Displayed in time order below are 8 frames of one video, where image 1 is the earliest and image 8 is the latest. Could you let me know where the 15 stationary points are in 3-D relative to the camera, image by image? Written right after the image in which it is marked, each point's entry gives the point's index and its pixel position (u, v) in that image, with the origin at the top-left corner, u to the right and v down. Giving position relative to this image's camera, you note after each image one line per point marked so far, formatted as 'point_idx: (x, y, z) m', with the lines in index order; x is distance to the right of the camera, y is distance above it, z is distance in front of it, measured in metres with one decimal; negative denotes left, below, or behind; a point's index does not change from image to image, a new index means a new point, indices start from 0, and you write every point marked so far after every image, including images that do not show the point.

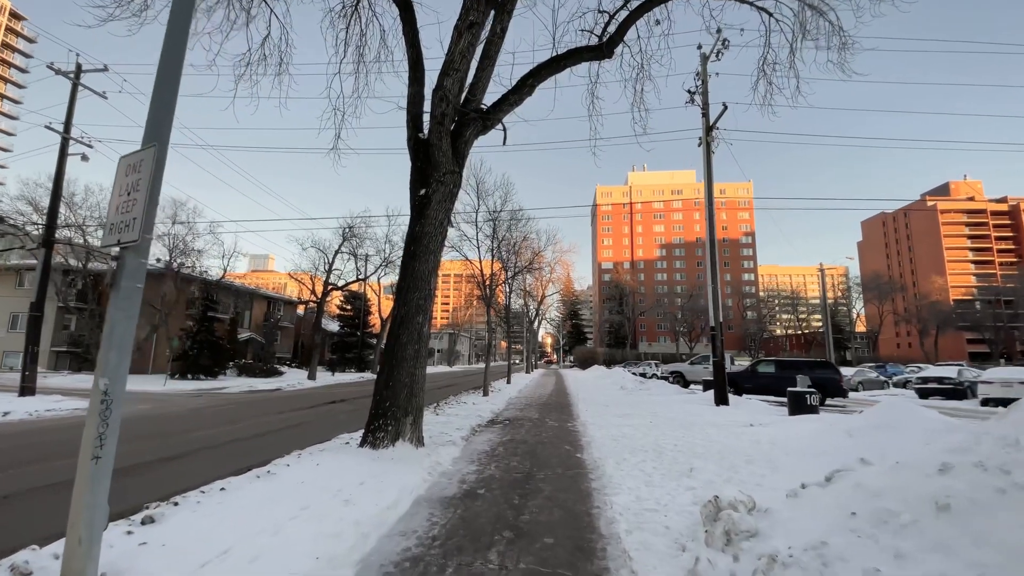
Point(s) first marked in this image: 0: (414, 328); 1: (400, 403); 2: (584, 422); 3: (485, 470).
0: (-1.6, -0.7, +8.0) m
1: (-1.8, -1.8, +7.7) m
2: (+1.7, -3.2, +11.8) m
3: (-0.4, -2.7, +7.2) m
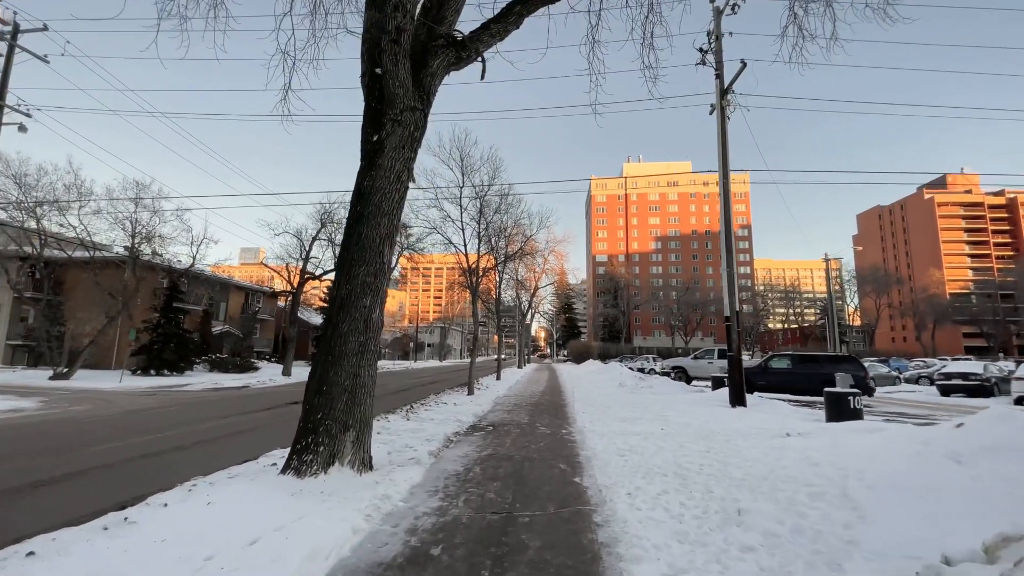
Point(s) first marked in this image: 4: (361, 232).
0: (-1.9, -0.3, +6.0) m
1: (-2.1, -1.5, +5.7) m
2: (+1.4, -2.9, +9.9) m
3: (-0.7, -2.3, +5.2) m
4: (-1.9, +0.7, +6.2) m
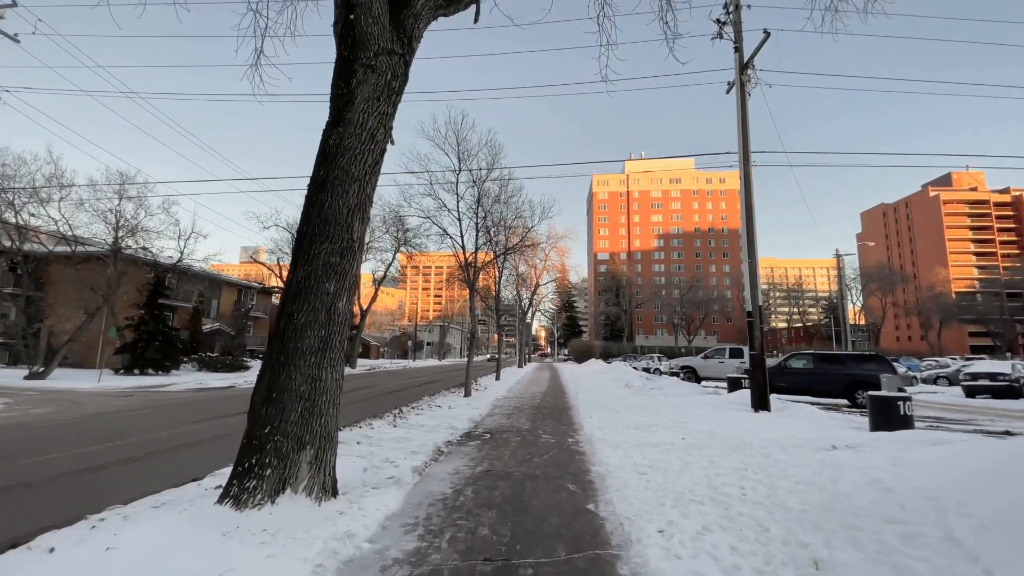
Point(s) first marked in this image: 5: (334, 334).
0: (-1.9, -0.1, +4.8) m
1: (-2.1, -1.3, +4.5) m
2: (+1.4, -2.7, +8.7) m
3: (-0.7, -2.2, +4.0) m
4: (-1.9, +0.9, +5.0) m
5: (-1.8, -0.5, +4.9) m
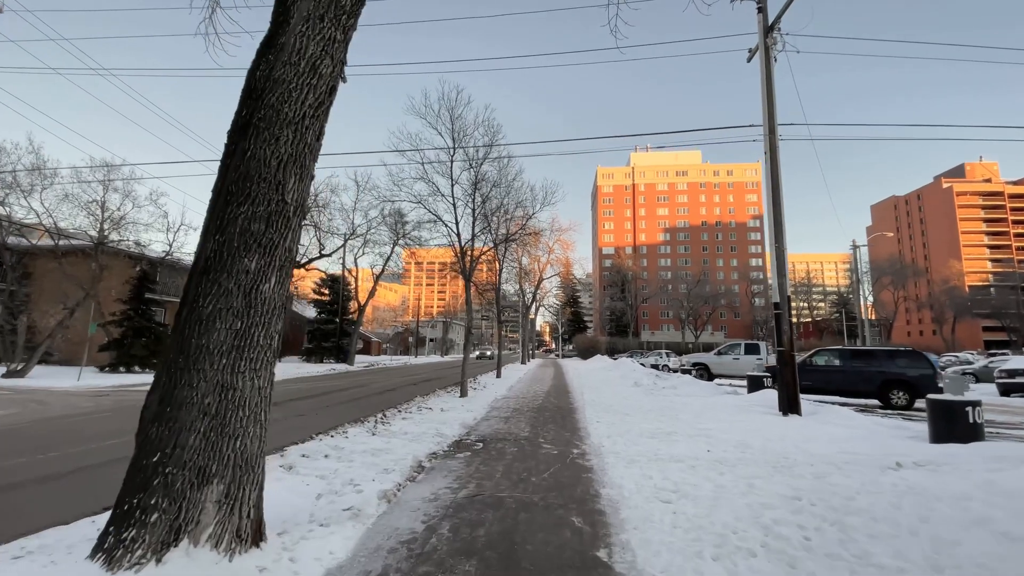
0: (-2.0, 0.0, +3.6) m
1: (-2.2, -1.1, +3.3) m
2: (+1.3, -2.5, +7.4) m
3: (-0.8, -2.0, +2.8) m
4: (-2.1, +1.1, +3.8) m
5: (-1.9, -0.3, +3.6) m
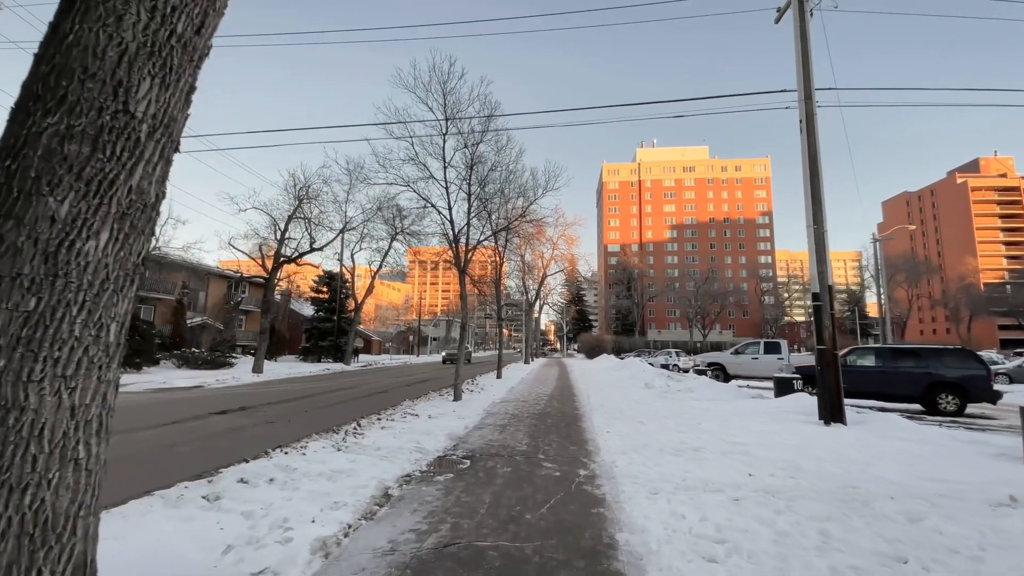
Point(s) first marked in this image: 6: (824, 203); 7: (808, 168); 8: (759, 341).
0: (-2.1, +0.2, +2.2) m
1: (-2.3, -0.9, +1.9) m
2: (+1.2, -2.3, +6.0) m
3: (-0.9, -1.8, +1.4) m
4: (-2.2, +1.3, +2.4) m
5: (-2.0, -0.1, +2.2) m
6: (+5.9, +1.6, +9.3) m
7: (+5.7, +2.3, +9.5) m
8: (+9.2, -2.0, +18.2) m
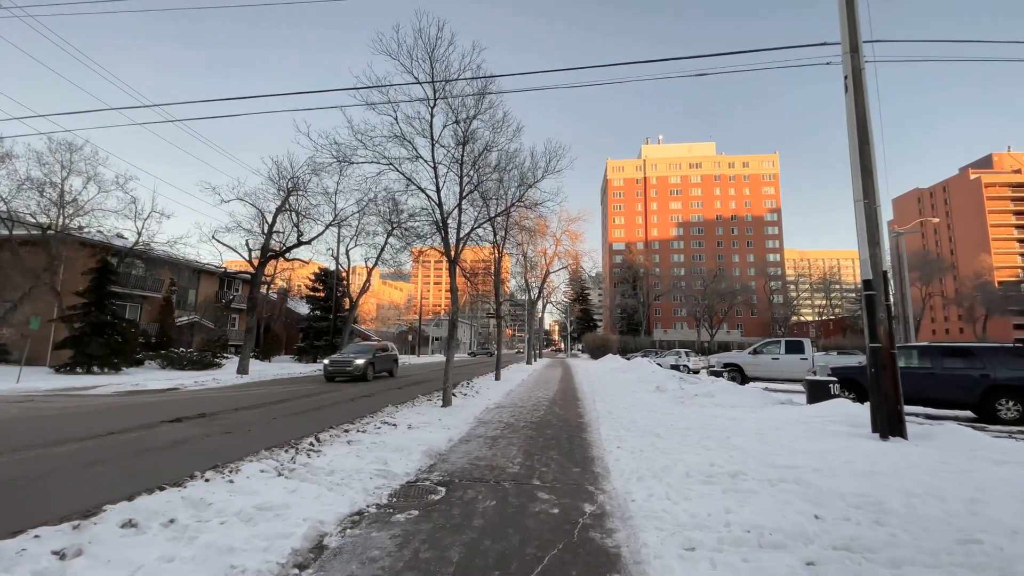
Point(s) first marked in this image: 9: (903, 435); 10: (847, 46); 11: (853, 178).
0: (-2.3, +0.4, +0.8) m
1: (-2.5, -0.7, +0.5) m
2: (+1.1, -2.0, +4.6) m
3: (-1.1, -1.6, -0.1) m
4: (-2.4, +1.5, +1.0) m
5: (-2.2, +0.1, +0.8) m
6: (+5.8, +1.8, +7.8) m
7: (+5.6, +2.5, +8.0) m
8: (+9.2, -1.8, +16.7) m
9: (+5.7, -2.1, +7.1) m
10: (+5.7, +4.1, +8.3) m
11: (+5.6, +1.8, +8.0) m
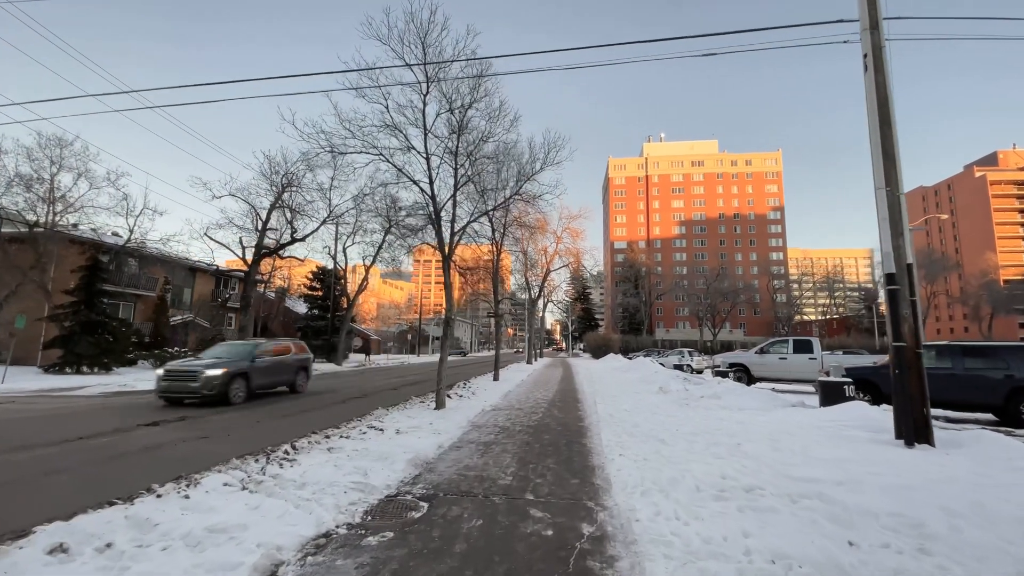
0: (-2.4, +0.5, +0.2) m
1: (-2.6, -0.7, 0.0) m
2: (+1.0, -2.0, +4.0) m
3: (-1.3, -1.5, -0.6) m
4: (-2.5, +1.5, +0.4) m
5: (-2.3, +0.2, +0.3) m
6: (+5.7, +1.9, +7.2) m
7: (+5.5, +2.6, +7.4) m
8: (+9.1, -1.7, +16.1) m
9: (+5.6, -2.0, +6.5) m
10: (+5.6, +4.2, +7.7) m
11: (+5.5, +1.9, +7.4) m
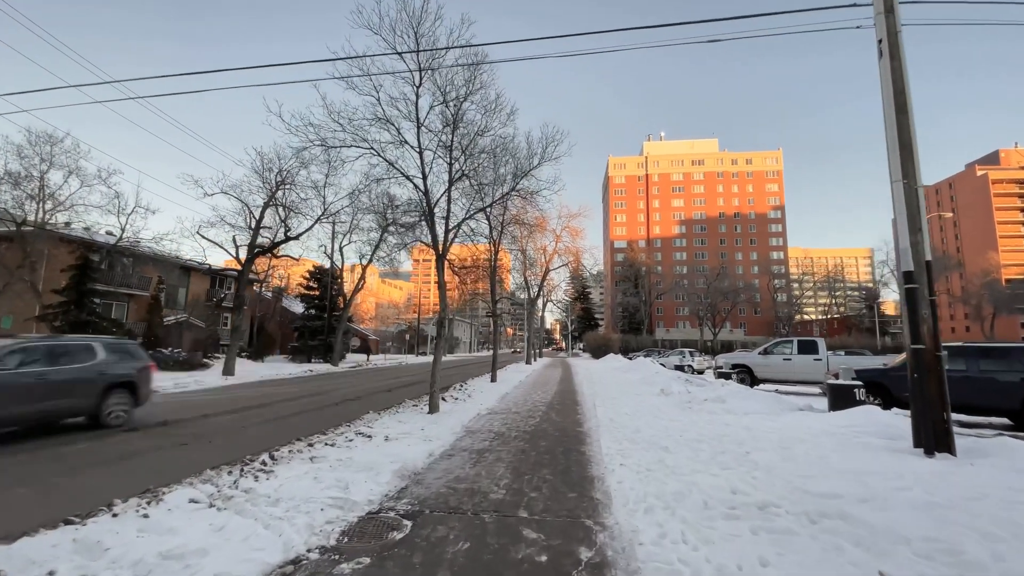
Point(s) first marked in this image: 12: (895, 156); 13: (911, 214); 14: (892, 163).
0: (-2.5, +0.5, -0.2) m
1: (-2.7, -0.7, -0.4) m
2: (+0.9, -2.0, +3.6) m
3: (-1.3, -1.5, -1.0) m
4: (-2.6, +1.5, 0.0) m
5: (-2.4, +0.2, -0.1) m
6: (+5.6, +1.9, +6.8) m
7: (+5.4, +2.6, +7.0) m
8: (+9.0, -1.7, +15.7) m
9: (+5.5, -2.0, +6.1) m
10: (+5.5, +4.2, +7.3) m
11: (+5.4, +1.9, +7.0) m
12: (+5.4, +1.9, +7.0) m
13: (+5.4, +1.0, +6.7) m
14: (+5.4, +1.8, +7.0) m
